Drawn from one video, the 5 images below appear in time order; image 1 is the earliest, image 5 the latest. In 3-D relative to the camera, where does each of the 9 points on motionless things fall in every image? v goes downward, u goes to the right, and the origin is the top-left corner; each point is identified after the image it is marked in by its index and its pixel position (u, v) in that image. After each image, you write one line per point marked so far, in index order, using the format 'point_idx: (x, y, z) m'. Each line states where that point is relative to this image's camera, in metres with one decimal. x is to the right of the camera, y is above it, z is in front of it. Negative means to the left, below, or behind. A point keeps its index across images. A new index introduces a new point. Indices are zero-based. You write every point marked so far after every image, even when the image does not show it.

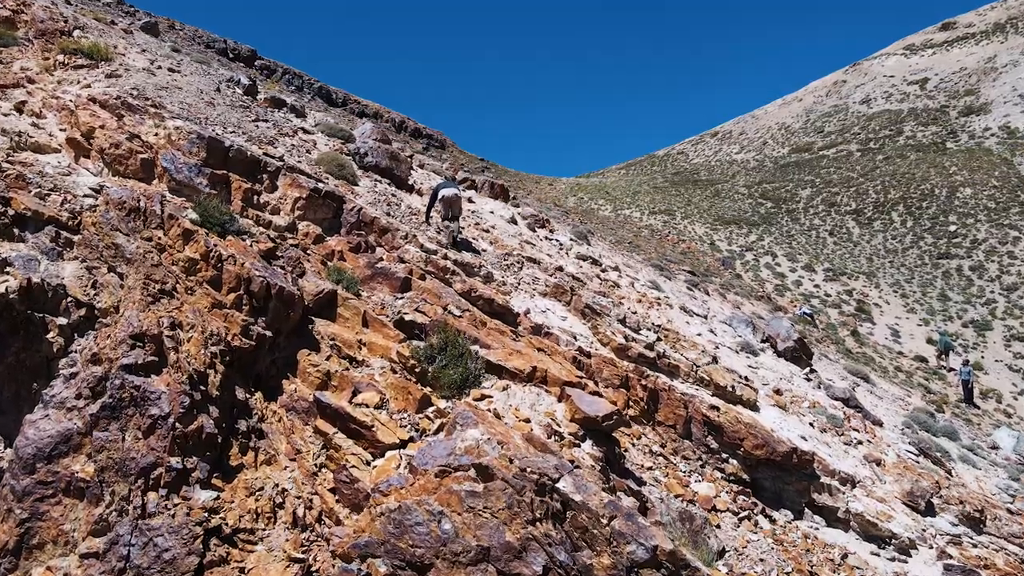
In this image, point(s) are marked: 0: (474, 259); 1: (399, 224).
0: (-0.9, +0.7, +13.5) m
1: (-2.7, +1.5, +13.8) m
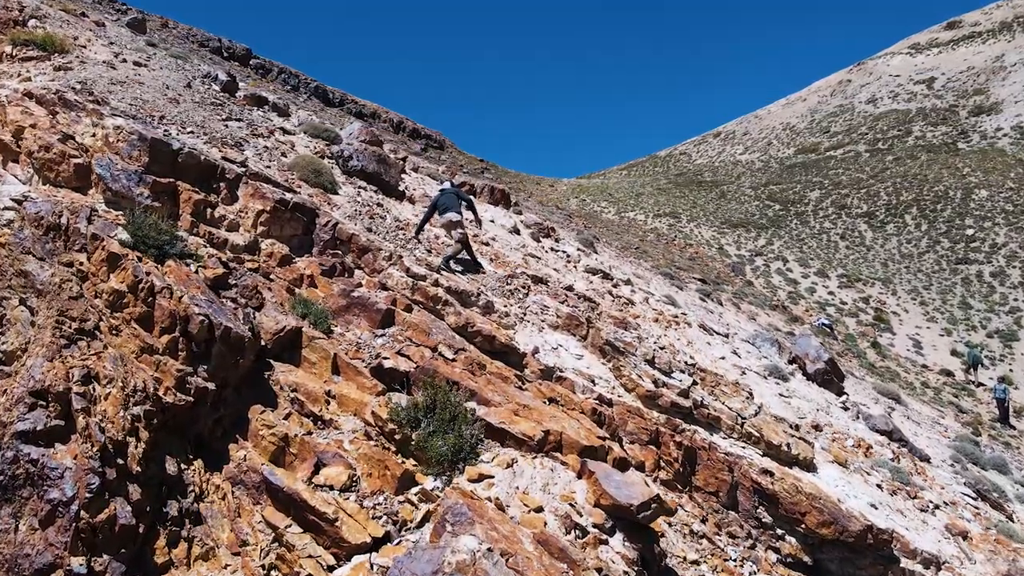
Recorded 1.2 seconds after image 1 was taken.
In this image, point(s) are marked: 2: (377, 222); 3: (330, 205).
0: (-0.8, +0.1, +11.4) m
1: (-2.6, +1.0, +11.7) m
2: (-2.9, +1.4, +12.6) m
3: (-3.8, +1.7, +12.3) m
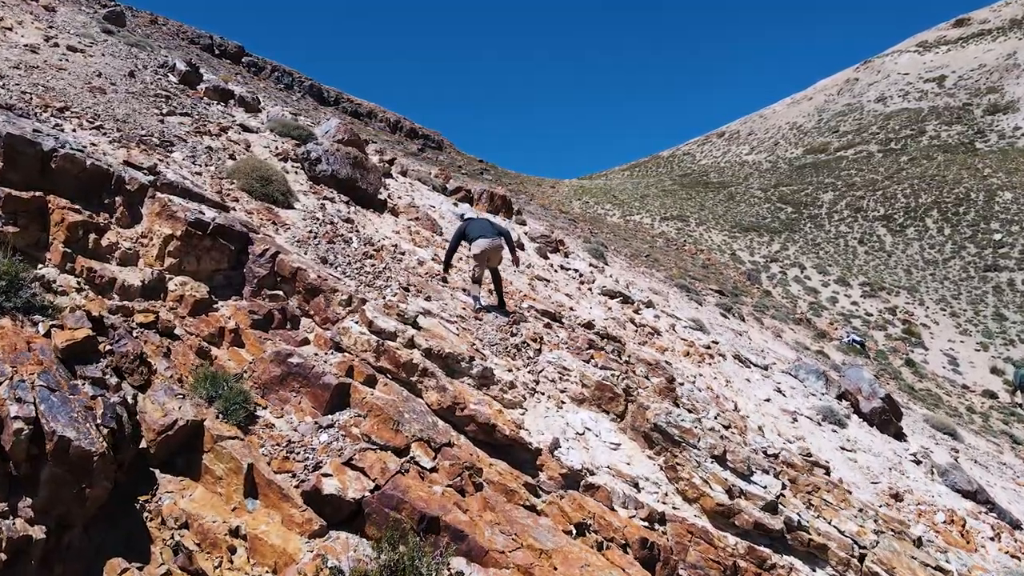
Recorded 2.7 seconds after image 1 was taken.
0: (-0.7, -0.6, +8.3) m
1: (-2.5, +0.2, +8.7) m
2: (-2.8, +0.7, +9.5) m
3: (-3.7, +1.0, +9.2) m
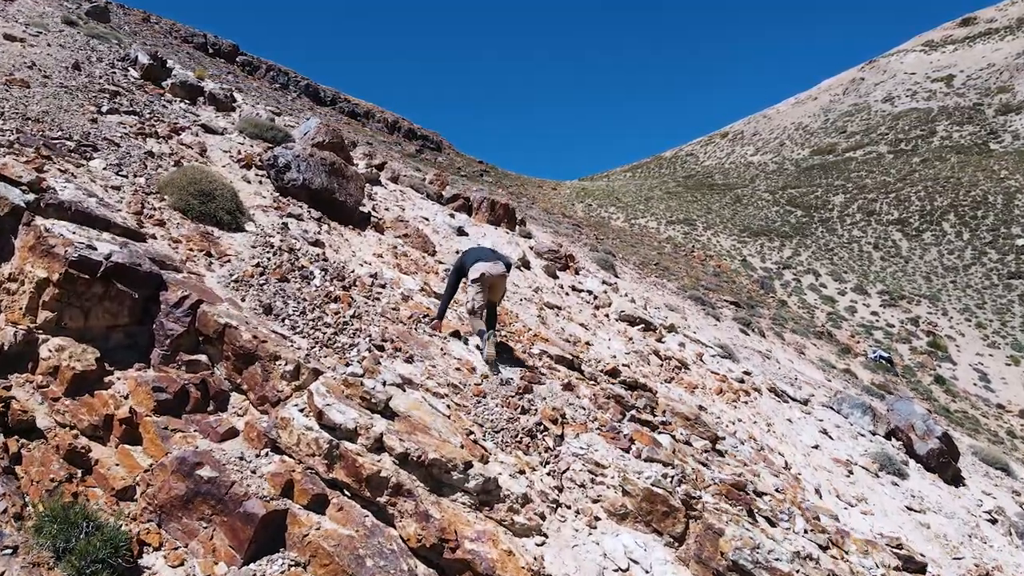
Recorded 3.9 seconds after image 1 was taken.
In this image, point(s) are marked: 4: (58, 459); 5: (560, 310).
0: (-0.6, -1.3, +6.1) m
1: (-2.4, -0.4, +6.4) m
2: (-2.7, +0.1, +7.3) m
3: (-3.6, +0.4, +7.0) m
4: (-3.6, -1.3, +4.7) m
5: (+1.0, -0.5, +12.7) m
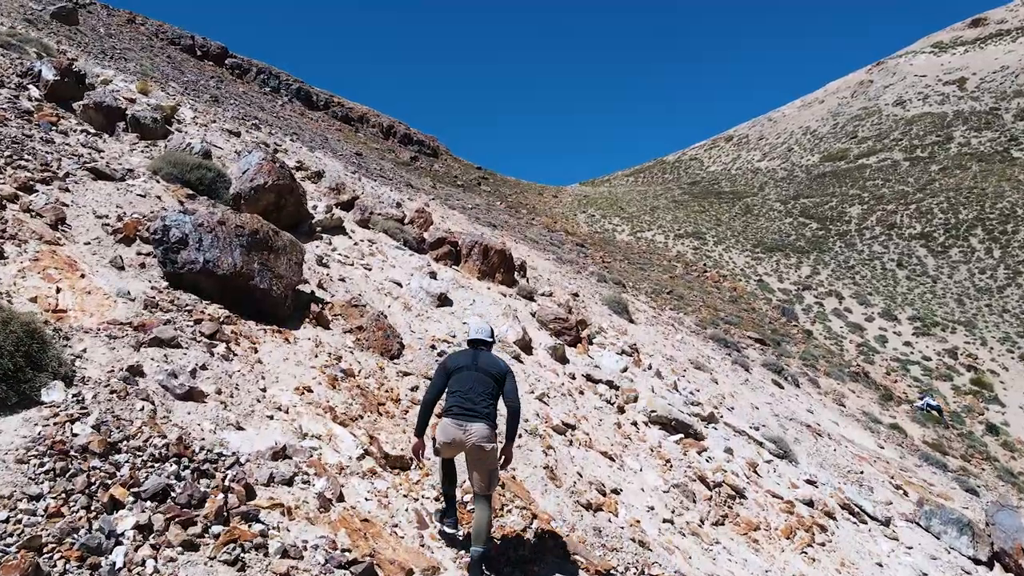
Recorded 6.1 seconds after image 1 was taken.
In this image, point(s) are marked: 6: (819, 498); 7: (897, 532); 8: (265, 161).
0: (-0.7, -3.1, +2.5) m
1: (-2.5, -2.2, +2.9) m
2: (-2.8, -1.7, +3.7) m
3: (-3.7, -1.4, +3.4) m
4: (-3.7, -3.1, +1.1) m
5: (+1.0, -2.3, +9.1) m
6: (+6.2, -4.2, +11.7) m
7: (+7.9, -5.0, +11.9) m
8: (-5.2, +2.5, +12.1) m
